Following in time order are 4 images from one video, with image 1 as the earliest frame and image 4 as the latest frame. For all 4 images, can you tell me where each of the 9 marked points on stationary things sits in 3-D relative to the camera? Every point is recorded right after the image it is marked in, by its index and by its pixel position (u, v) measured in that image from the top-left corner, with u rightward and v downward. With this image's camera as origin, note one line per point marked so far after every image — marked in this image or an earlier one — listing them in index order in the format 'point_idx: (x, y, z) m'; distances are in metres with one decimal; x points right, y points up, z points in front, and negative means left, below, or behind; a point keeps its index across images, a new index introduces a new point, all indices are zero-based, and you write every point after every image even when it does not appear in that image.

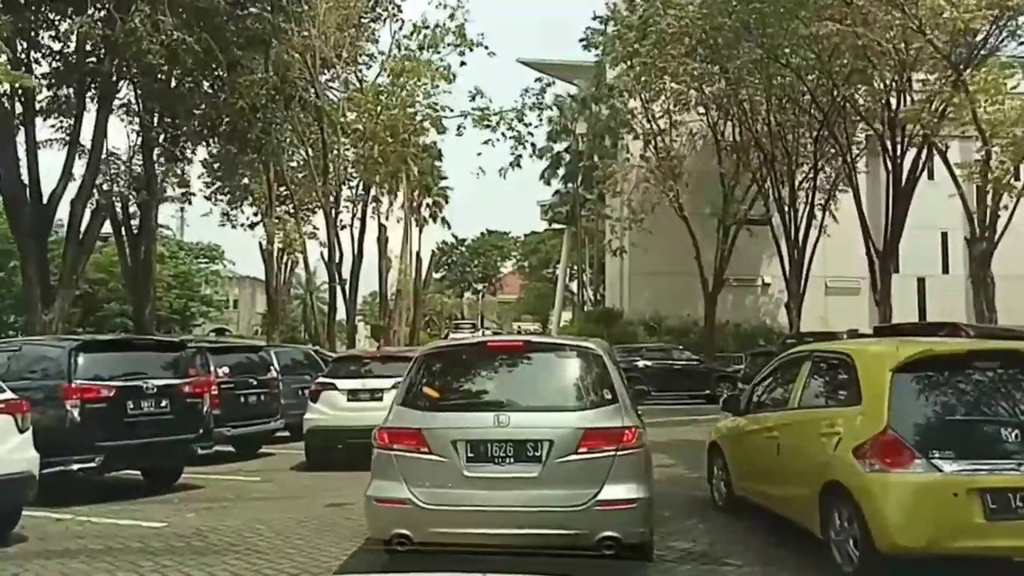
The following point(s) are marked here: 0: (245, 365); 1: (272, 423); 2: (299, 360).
0: (-3.4, -1.0, +14.8) m
1: (-3.2, -1.8, +15.0) m
2: (-3.4, -1.2, +18.5) m
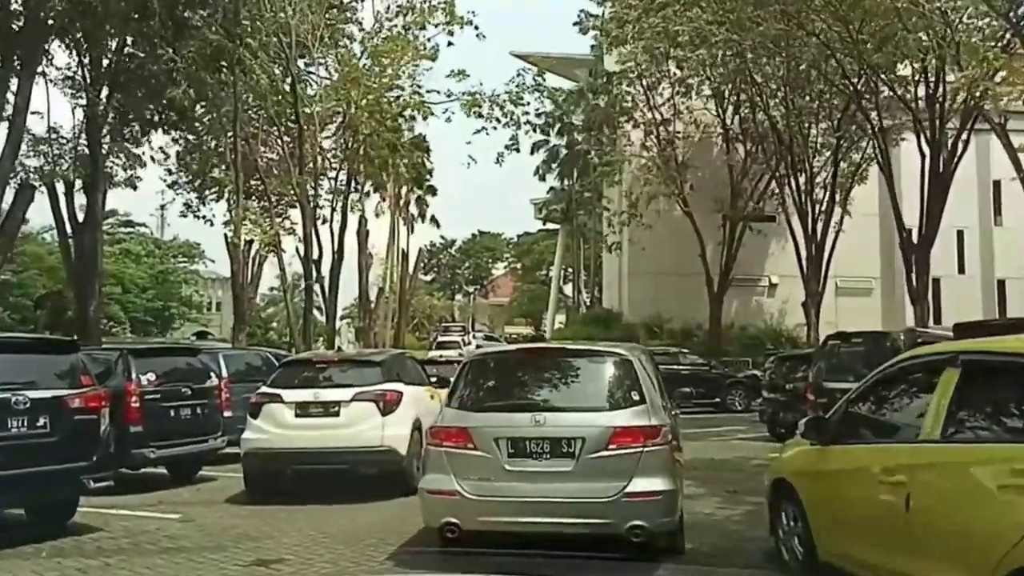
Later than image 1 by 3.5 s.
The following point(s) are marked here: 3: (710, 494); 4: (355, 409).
0: (-3.5, -0.9, +12.1) m
1: (-3.3, -1.7, +12.3) m
2: (-3.5, -1.1, +15.9) m
3: (+2.0, -2.1, +11.2) m
4: (-1.7, -1.3, +12.4) m
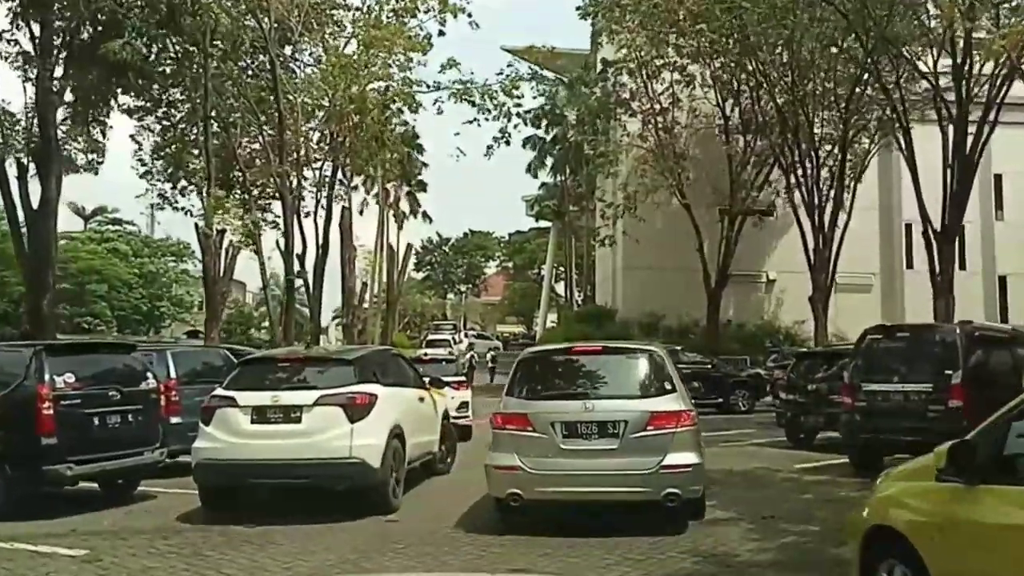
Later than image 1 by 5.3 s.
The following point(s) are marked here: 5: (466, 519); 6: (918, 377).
0: (-3.6, -0.8, +10.3) m
1: (-3.4, -1.5, +10.5) m
2: (-3.7, -0.9, +14.0) m
3: (+1.9, -1.9, +9.4) m
4: (-1.8, -1.2, +10.6) m
5: (-0.4, -2.1, +10.4) m
6: (+4.2, -0.9, +11.8) m
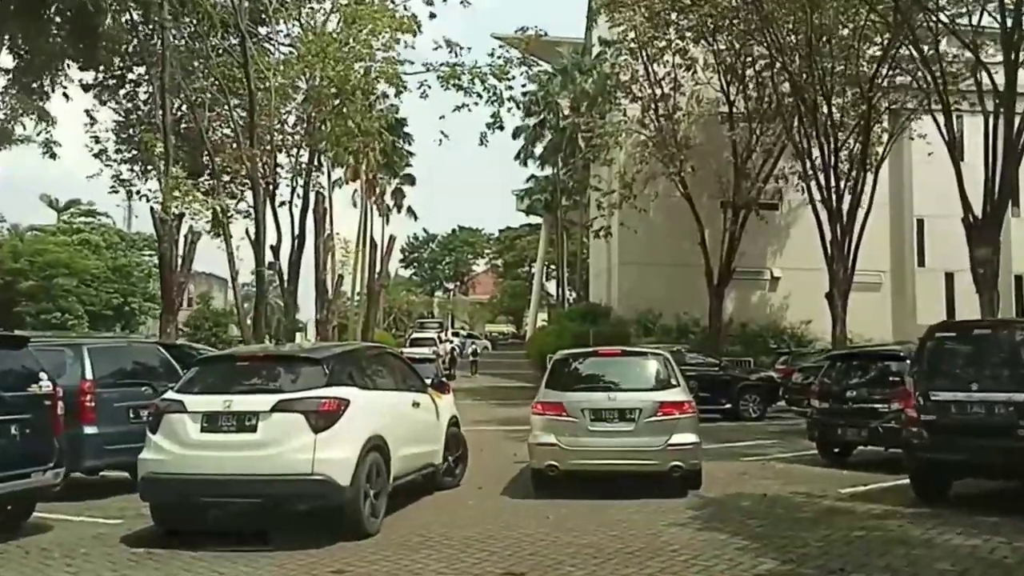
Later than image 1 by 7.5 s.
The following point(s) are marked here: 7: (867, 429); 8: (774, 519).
0: (-3.7, -0.6, +8.1) m
1: (-3.5, -1.4, +8.3) m
2: (-3.8, -0.8, +11.9) m
3: (+1.8, -1.8, +7.3) m
4: (-1.9, -1.0, +8.4) m
5: (-0.5, -2.0, +8.3) m
6: (+4.1, -0.8, +9.7) m
7: (+3.9, -1.6, +12.7) m
8: (+2.2, -1.8, +9.1) m
